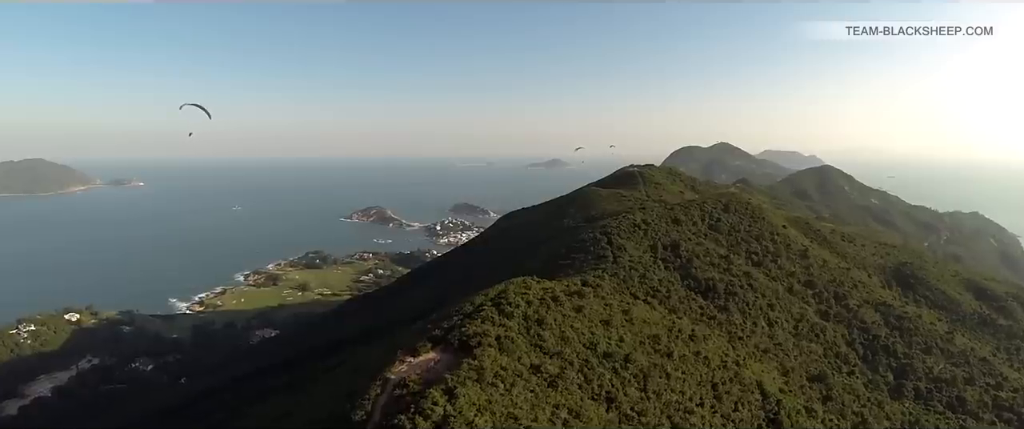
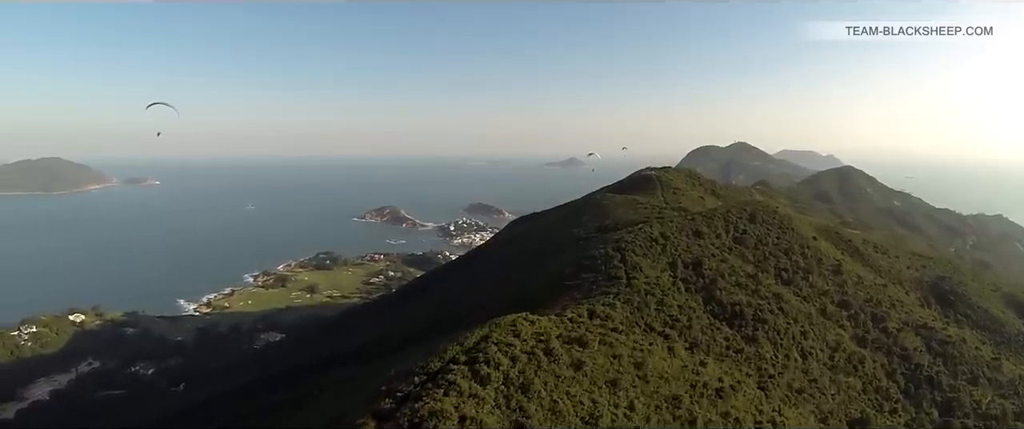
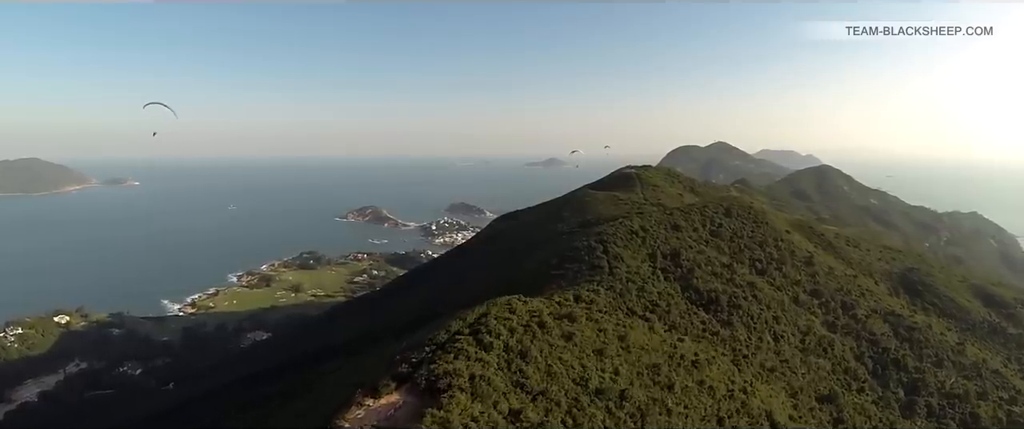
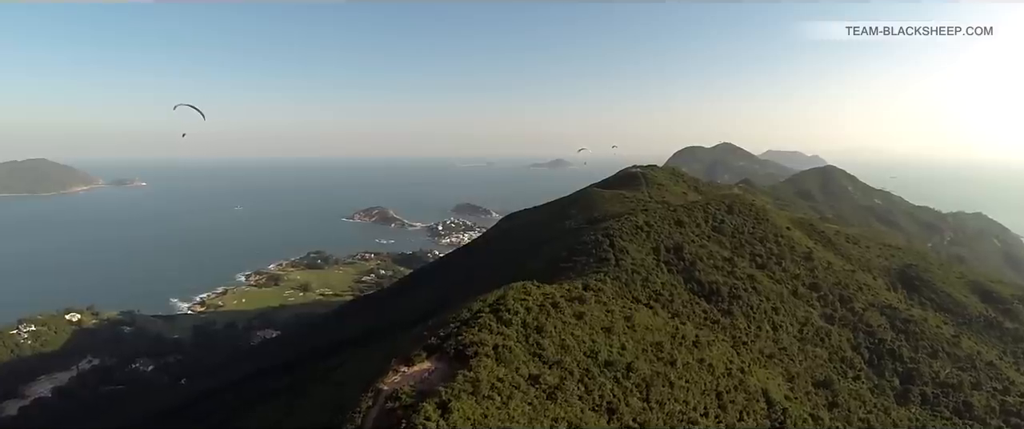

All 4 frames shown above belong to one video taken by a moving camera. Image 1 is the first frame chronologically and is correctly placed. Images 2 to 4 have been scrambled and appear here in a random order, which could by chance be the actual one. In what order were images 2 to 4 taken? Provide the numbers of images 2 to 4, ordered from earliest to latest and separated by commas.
4, 3, 2
